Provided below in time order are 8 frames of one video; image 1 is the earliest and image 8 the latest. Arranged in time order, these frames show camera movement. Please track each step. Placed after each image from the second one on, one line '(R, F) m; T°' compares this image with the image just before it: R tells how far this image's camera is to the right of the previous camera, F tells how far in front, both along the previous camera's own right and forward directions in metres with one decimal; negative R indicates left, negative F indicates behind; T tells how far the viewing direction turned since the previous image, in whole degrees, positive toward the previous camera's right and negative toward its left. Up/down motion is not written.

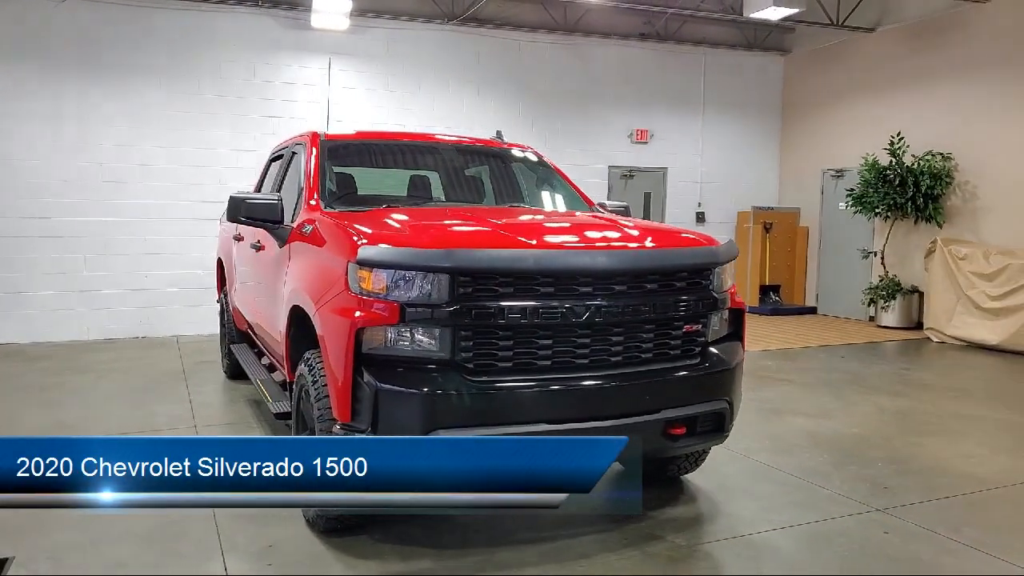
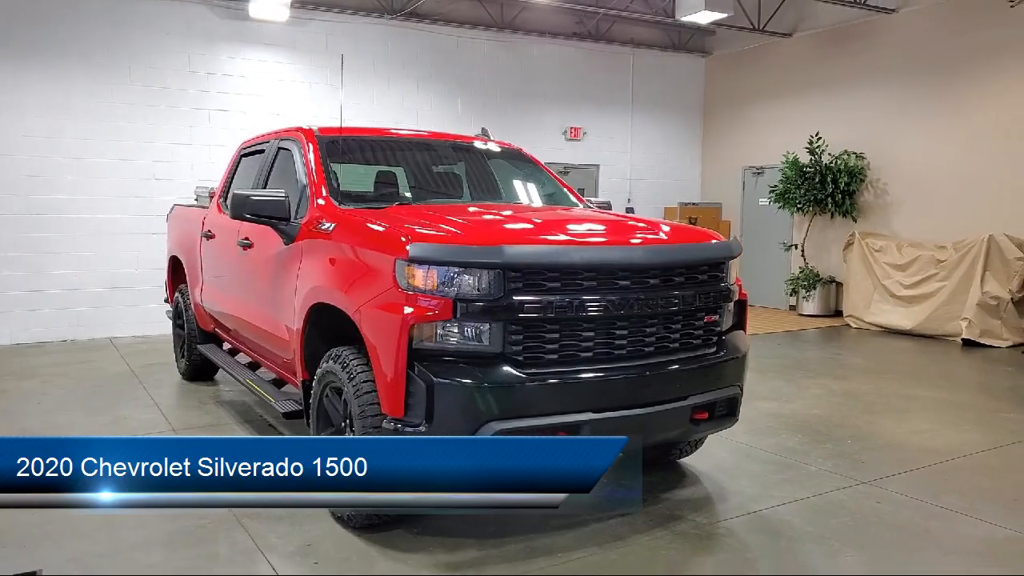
(-0.5, -0.1) m; +7°
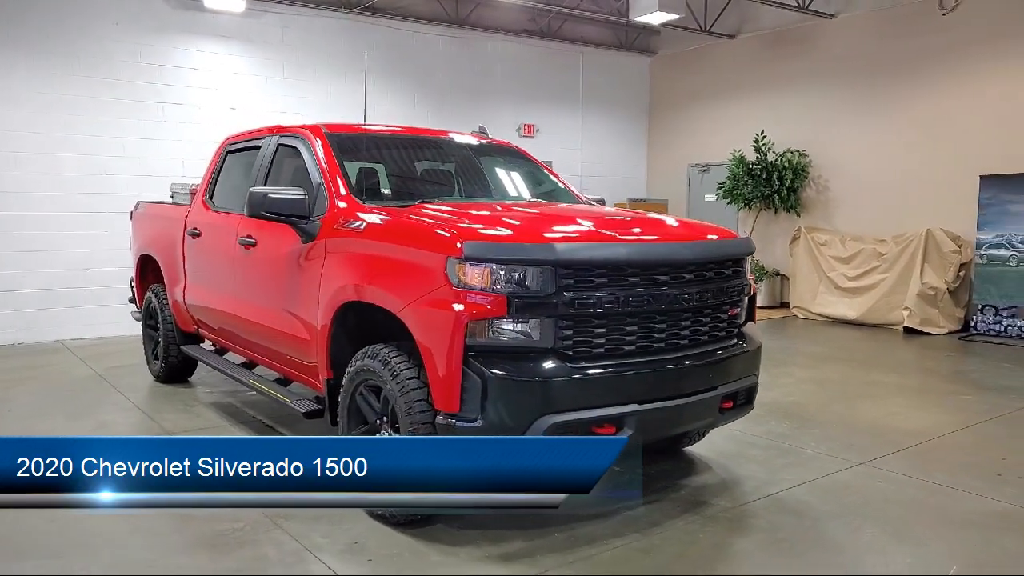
(-0.4, 0.0) m; +5°
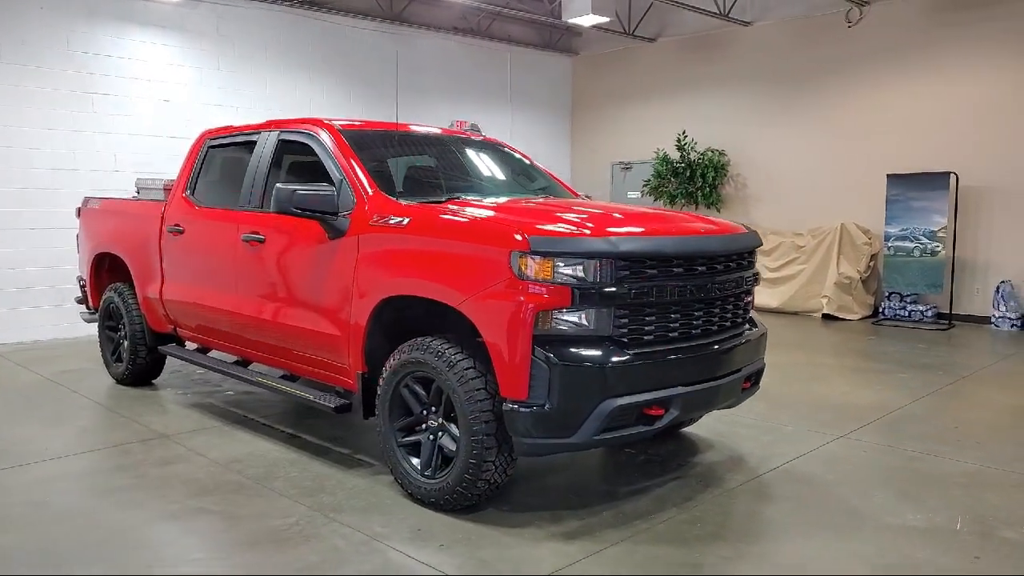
(-0.6, -0.1) m; +8°
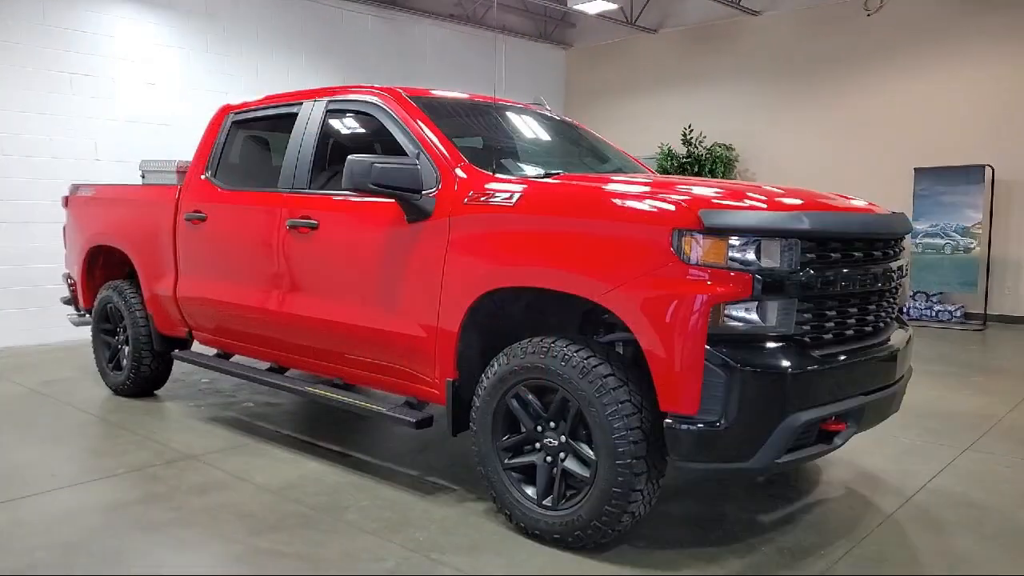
(-0.6, +0.6) m; +3°
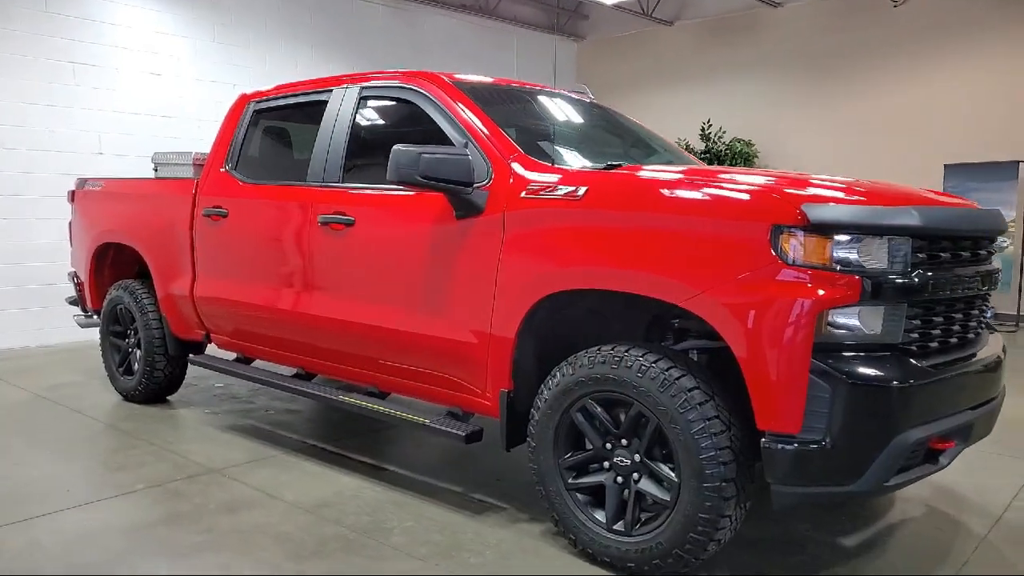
(-0.2, +0.3) m; 0°
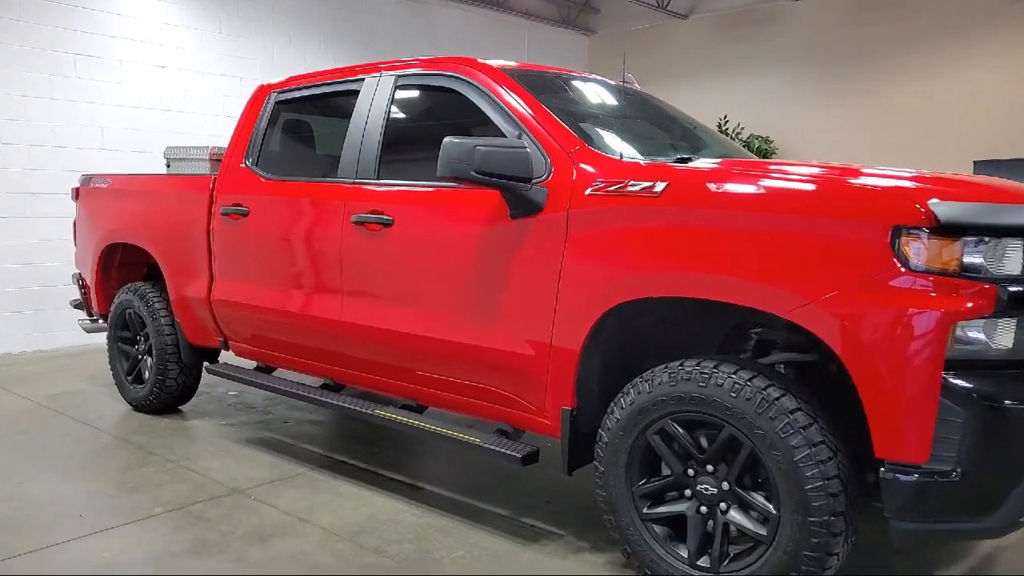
(-0.2, +0.3) m; 0°
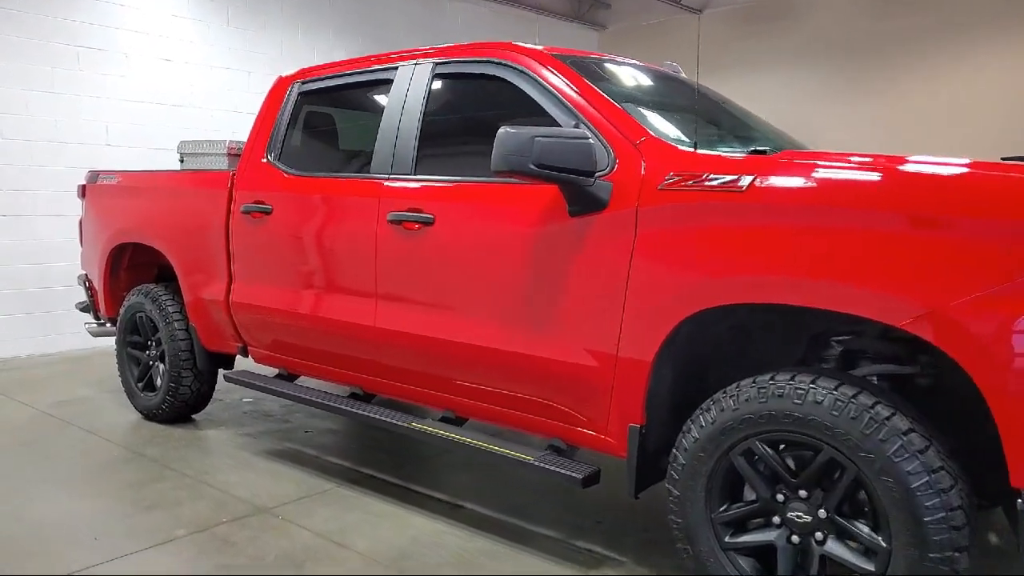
(-0.2, +0.2) m; 0°
